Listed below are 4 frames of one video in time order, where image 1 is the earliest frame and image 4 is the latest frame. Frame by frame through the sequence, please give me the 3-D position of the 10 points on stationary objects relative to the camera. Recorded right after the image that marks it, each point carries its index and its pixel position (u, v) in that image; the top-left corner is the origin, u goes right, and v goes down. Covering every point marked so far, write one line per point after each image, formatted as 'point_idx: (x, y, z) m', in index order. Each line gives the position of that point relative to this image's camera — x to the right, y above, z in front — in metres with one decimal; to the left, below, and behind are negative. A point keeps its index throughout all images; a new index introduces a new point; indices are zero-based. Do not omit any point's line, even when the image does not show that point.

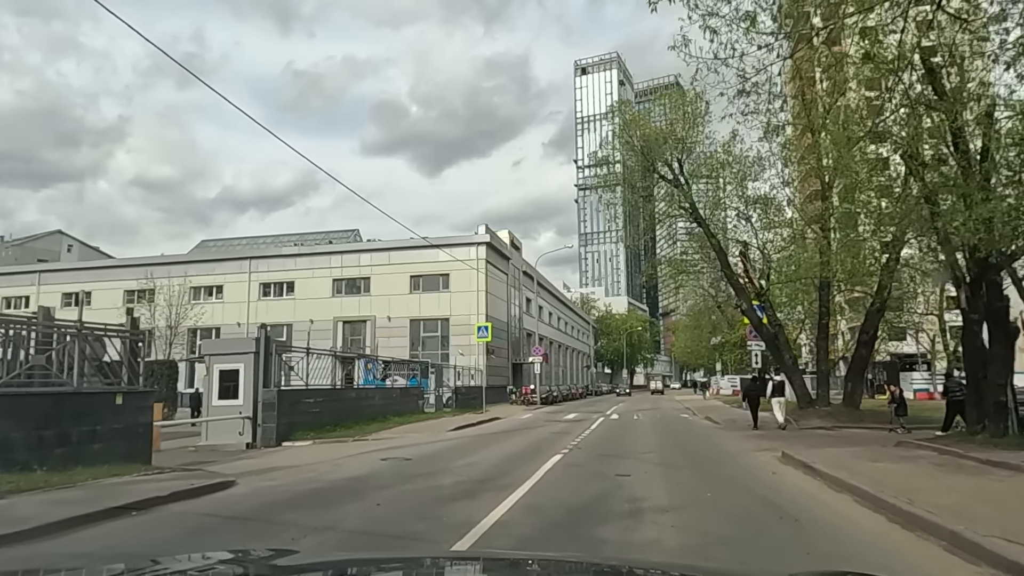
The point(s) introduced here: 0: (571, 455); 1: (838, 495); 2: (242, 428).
0: (+1.1, -3.1, +13.9) m
1: (+3.8, -2.4, +9.0) m
2: (-6.3, -3.3, +18.5) m
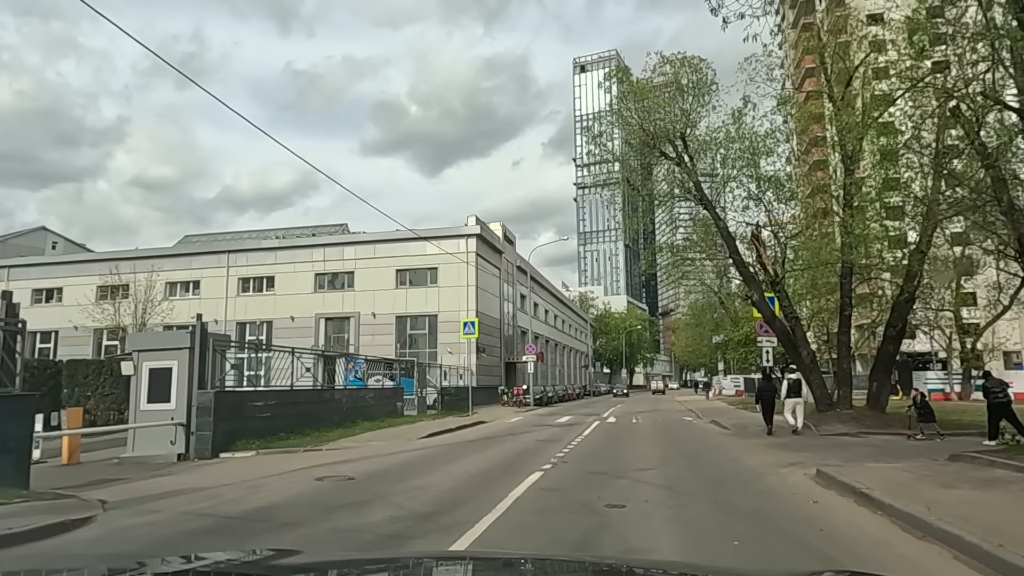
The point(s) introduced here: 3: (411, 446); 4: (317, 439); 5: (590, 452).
0: (+0.6, -2.7, +11.3) m
1: (+3.3, -2.1, +6.4) m
2: (-6.8, -3.0, +15.8) m
3: (-2.3, -3.6, +17.7) m
4: (-4.6, -3.6, +18.6) m
5: (+1.5, -3.2, +15.1) m
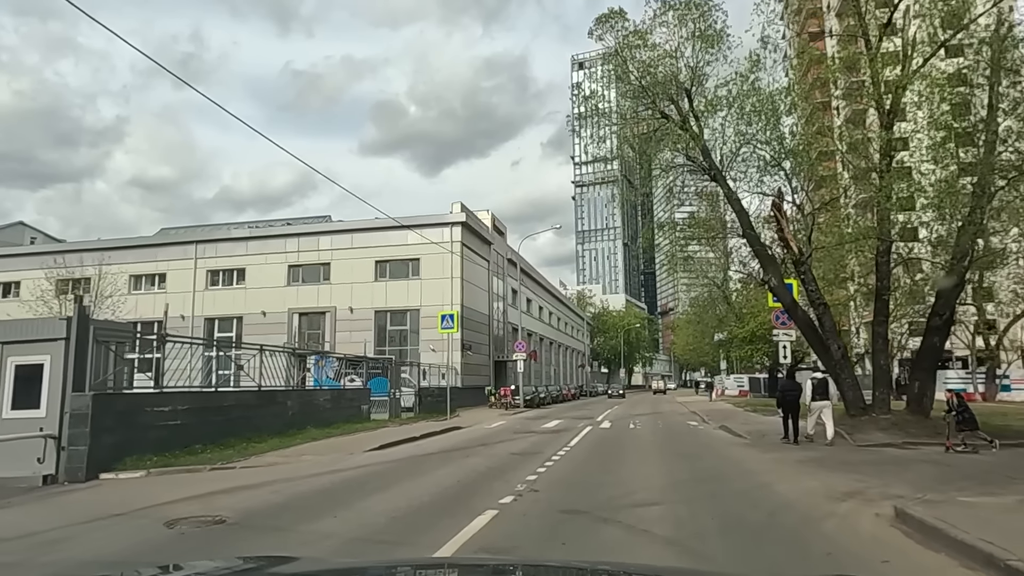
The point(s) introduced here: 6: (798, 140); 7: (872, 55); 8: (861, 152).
0: (0.0, -2.3, +7.8) m
1: (+2.7, -1.7, +2.9) m
2: (-7.4, -2.6, +12.3) m
3: (-2.9, -3.1, +14.3) m
4: (-5.2, -3.2, +15.2) m
5: (+0.9, -2.7, +11.7) m
6: (+7.1, +3.7, +19.6) m
7: (+8.5, +5.5, +18.4) m
8: (+8.2, +3.3, +18.6) m
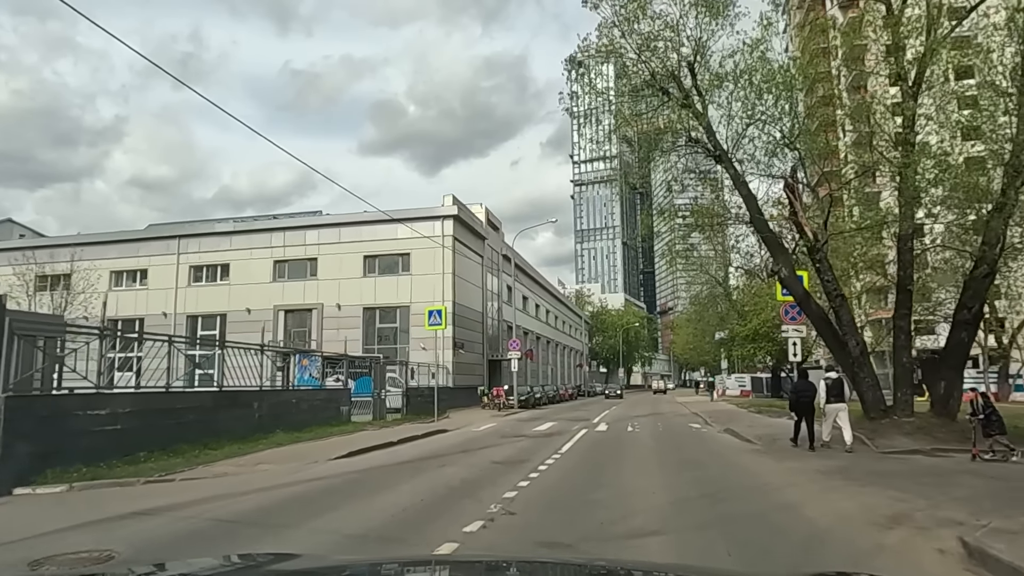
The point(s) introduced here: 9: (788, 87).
0: (-0.3, -2.1, +6.2) m
1: (+2.4, -1.5, +1.3) m
2: (-7.7, -2.4, +10.7) m
3: (-3.2, -2.9, +12.6) m
4: (-5.5, -2.9, +13.5) m
5: (+0.6, -2.5, +10.1) m
6: (+6.8, +3.9, +17.9) m
7: (+8.2, +5.7, +16.8) m
8: (+7.9, +3.5, +17.0) m
9: (+6.1, +4.6, +18.3) m
